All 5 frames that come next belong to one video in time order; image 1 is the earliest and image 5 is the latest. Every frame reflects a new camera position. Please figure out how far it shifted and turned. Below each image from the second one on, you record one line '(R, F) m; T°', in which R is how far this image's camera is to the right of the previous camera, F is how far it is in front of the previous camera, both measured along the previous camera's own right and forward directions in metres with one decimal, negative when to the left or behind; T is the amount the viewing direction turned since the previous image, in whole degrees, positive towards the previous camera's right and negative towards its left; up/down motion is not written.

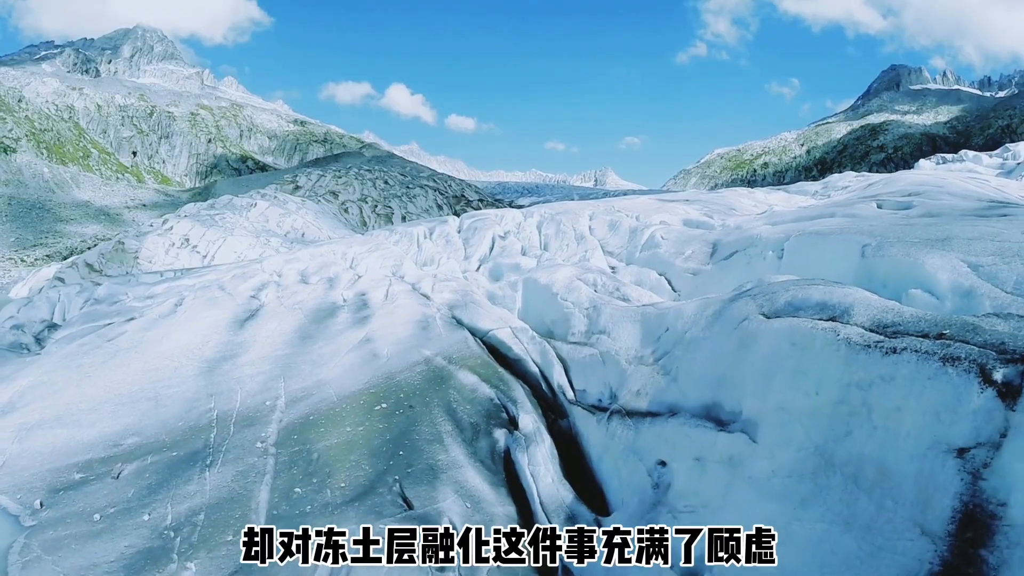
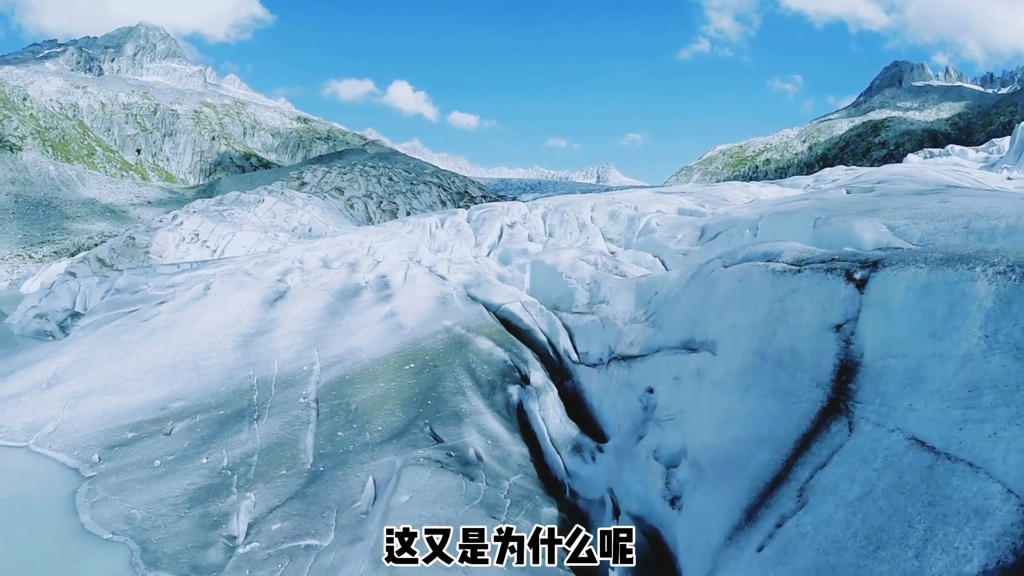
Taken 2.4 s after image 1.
(-0.2, -1.6) m; 0°
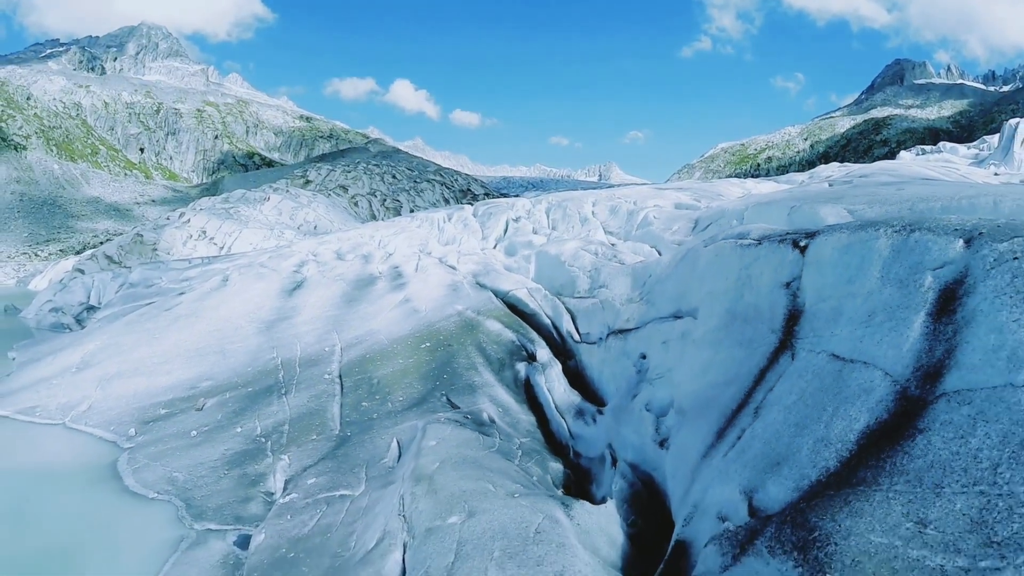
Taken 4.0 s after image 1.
(-0.1, -1.1) m; 0°
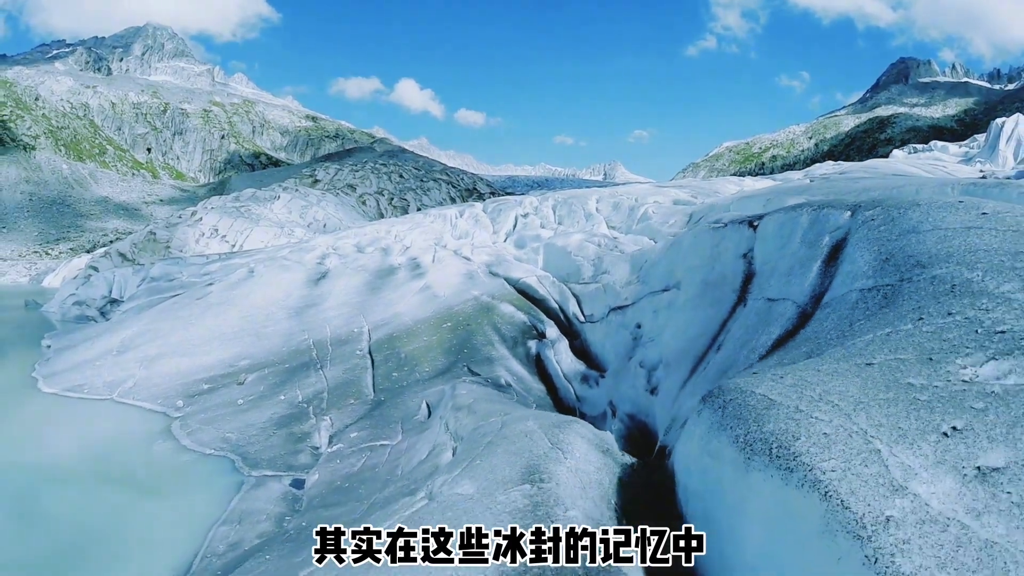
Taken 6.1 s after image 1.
(-0.2, -1.6) m; 0°
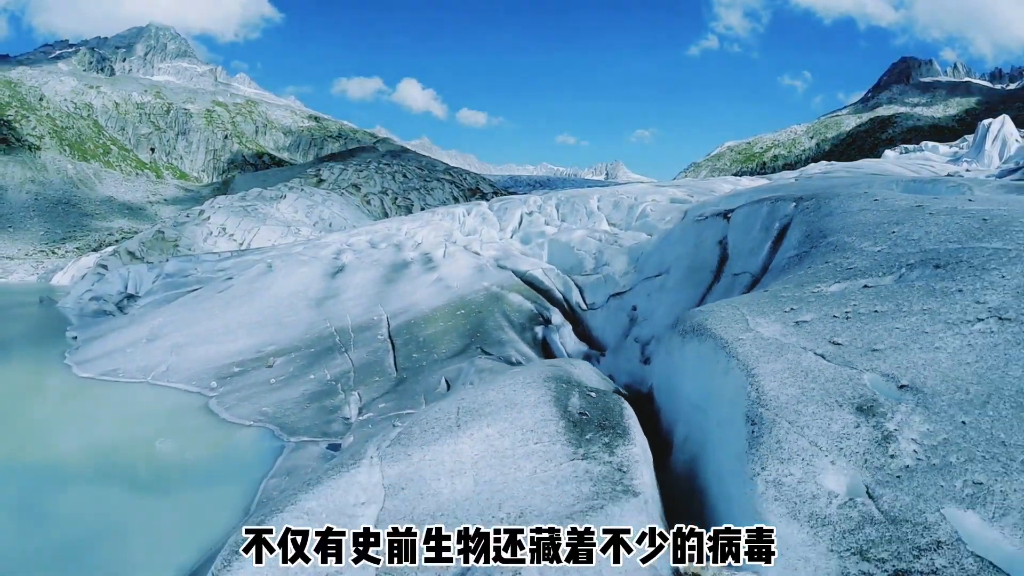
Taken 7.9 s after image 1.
(-0.2, -1.4) m; 0°
